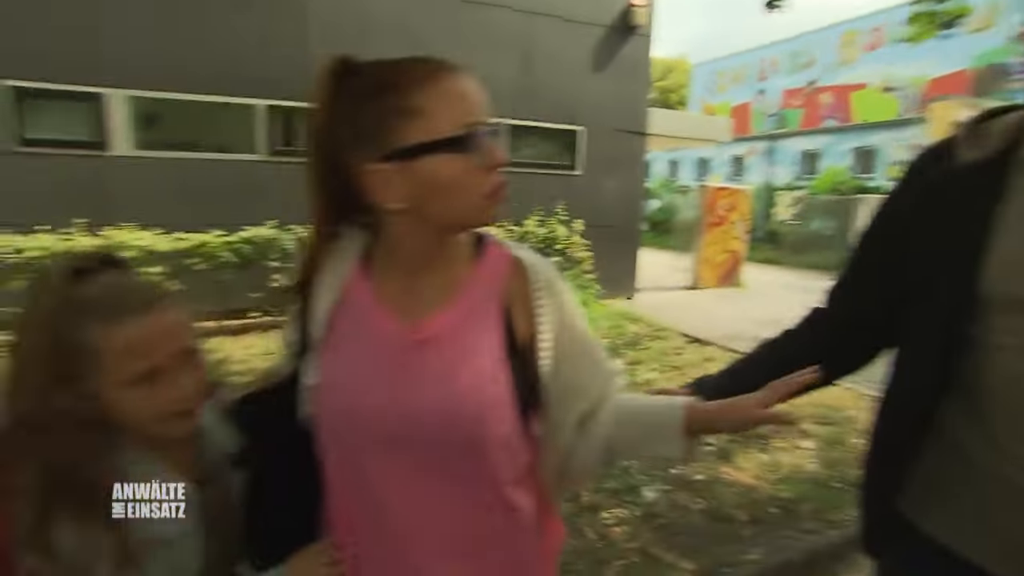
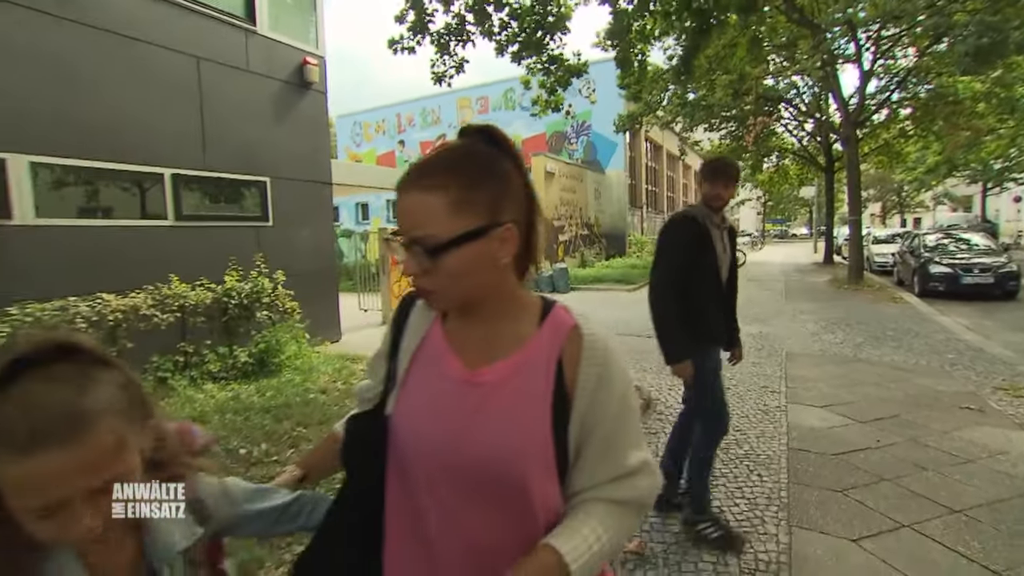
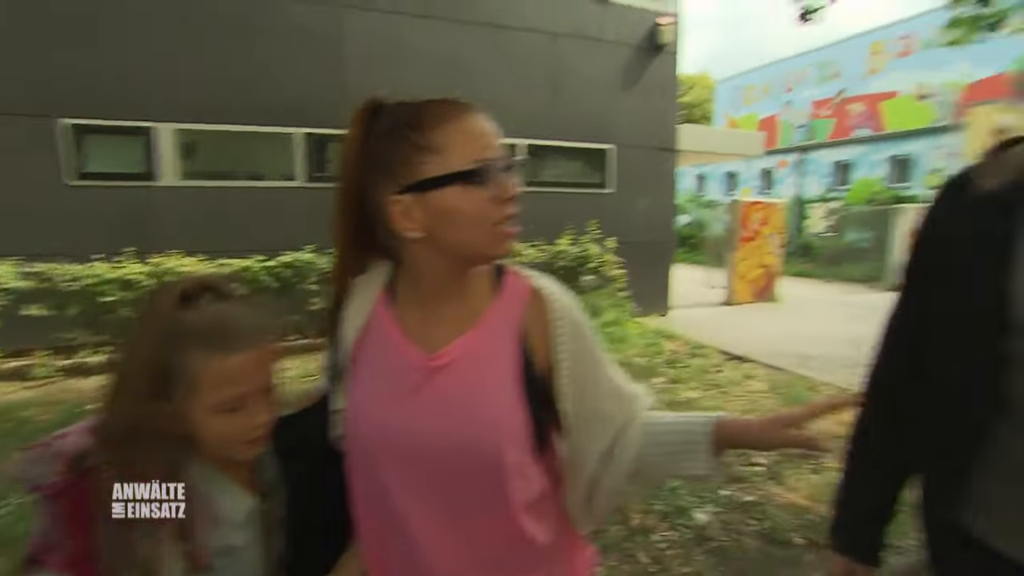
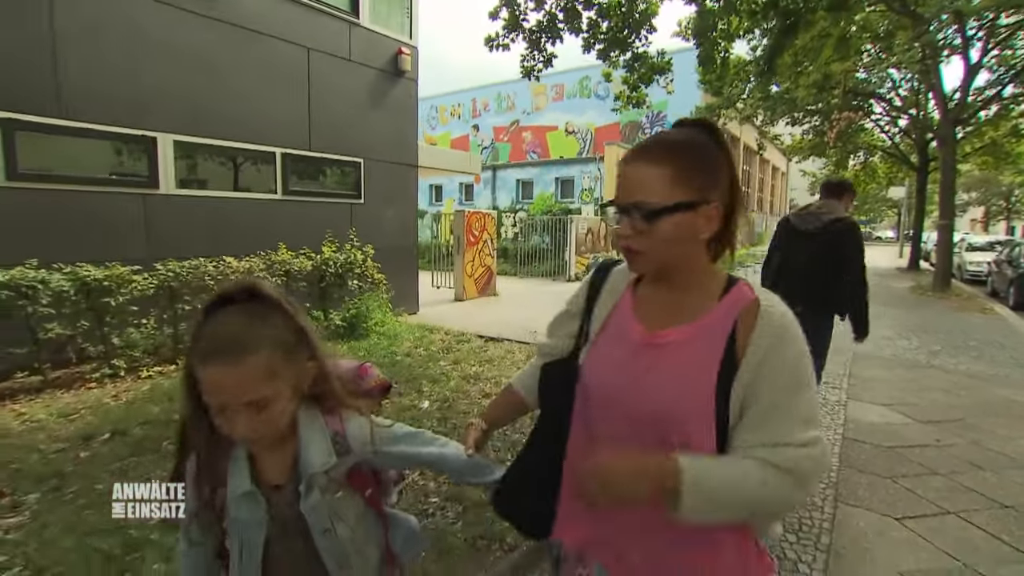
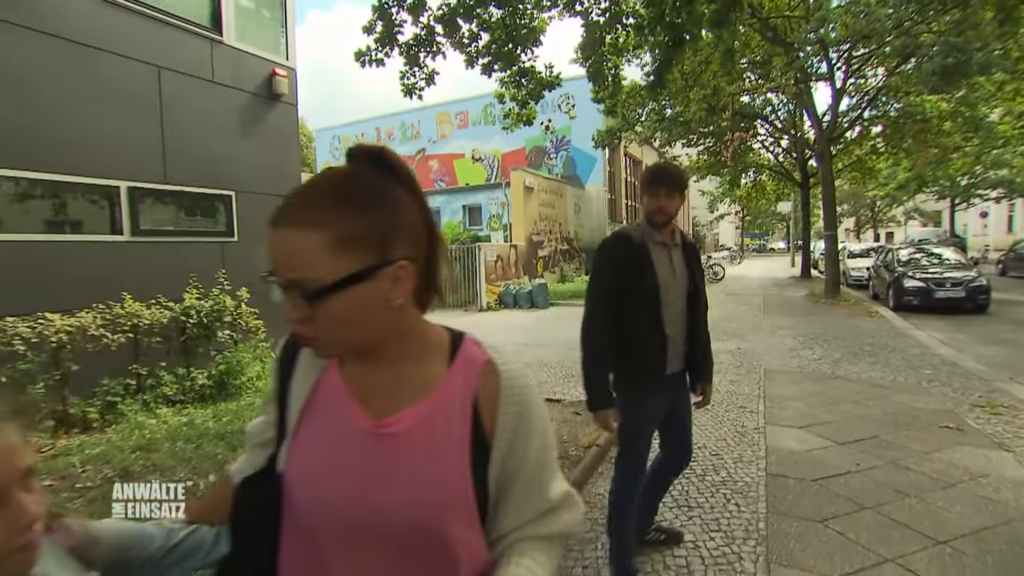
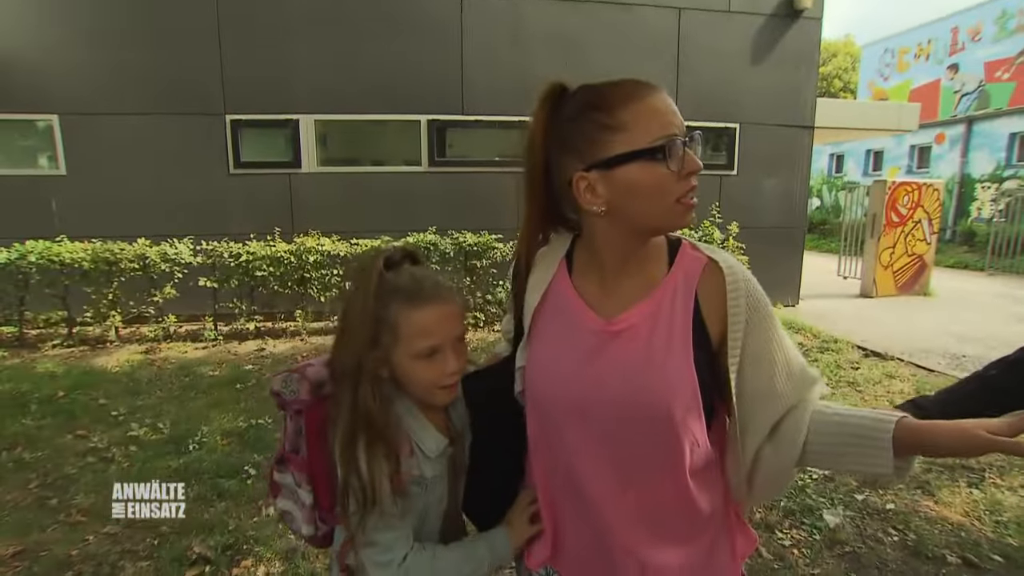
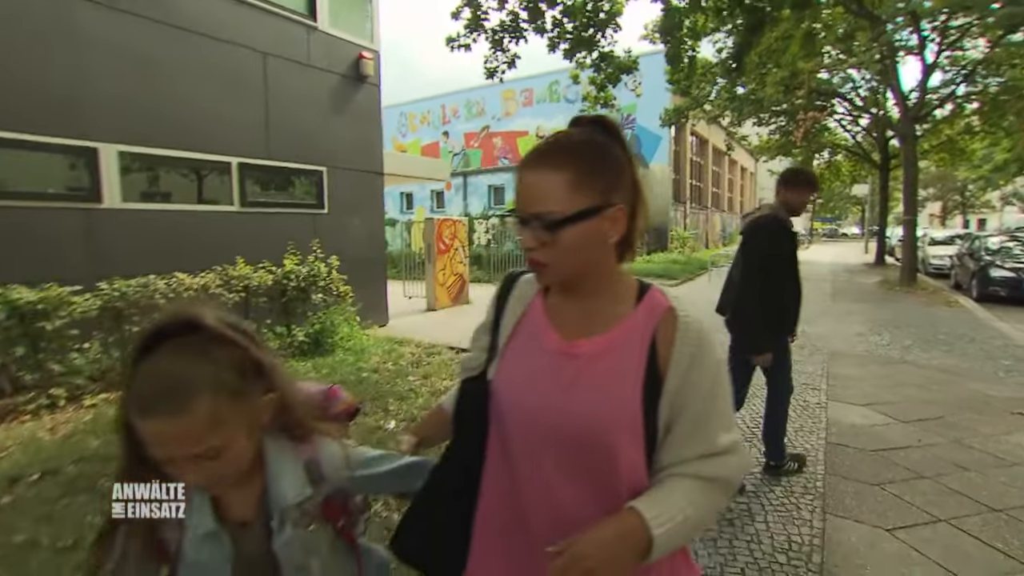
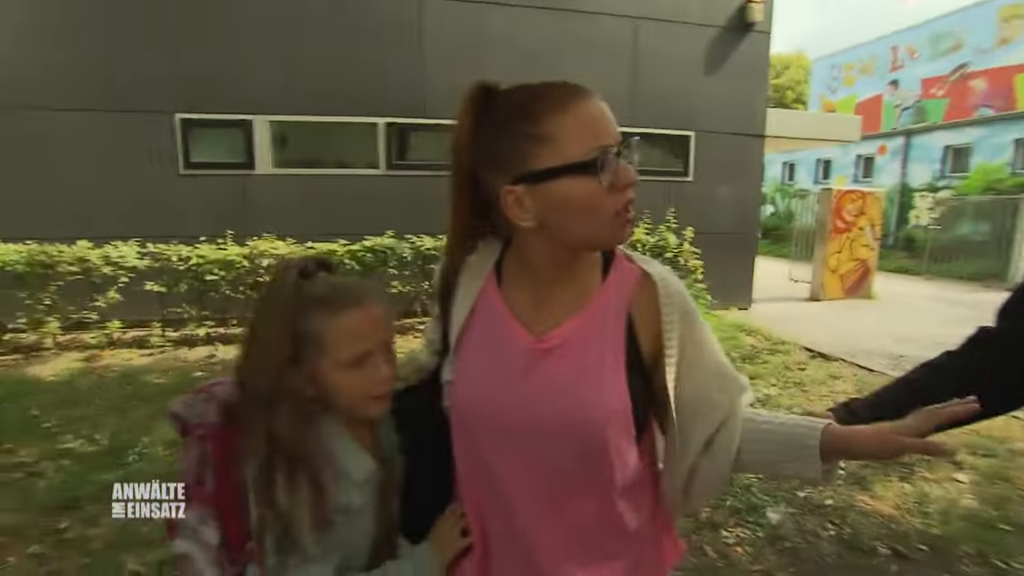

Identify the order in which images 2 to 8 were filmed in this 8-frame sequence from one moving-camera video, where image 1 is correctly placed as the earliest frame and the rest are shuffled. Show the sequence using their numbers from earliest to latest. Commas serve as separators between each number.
8, 6, 3, 5, 2, 7, 4
